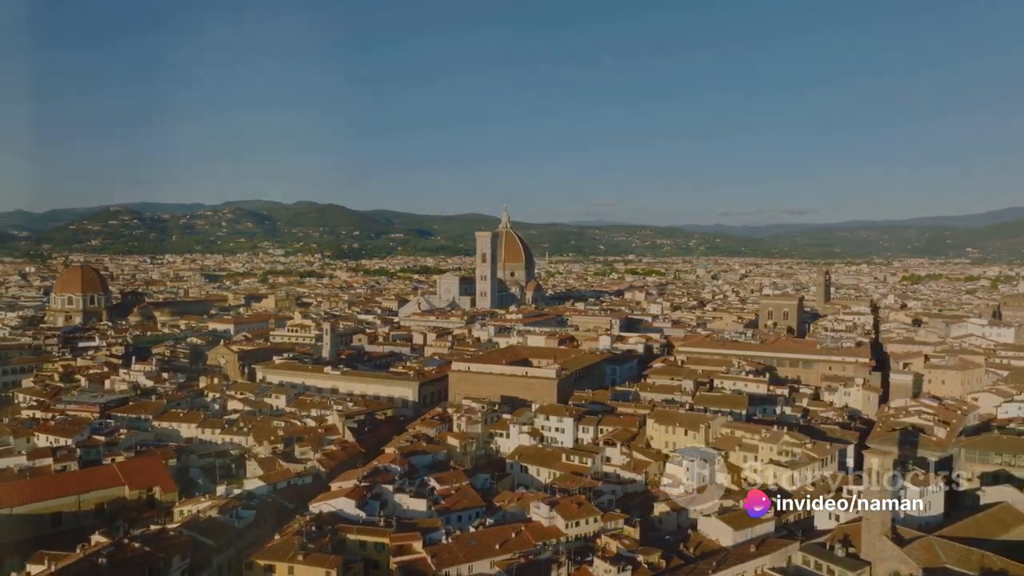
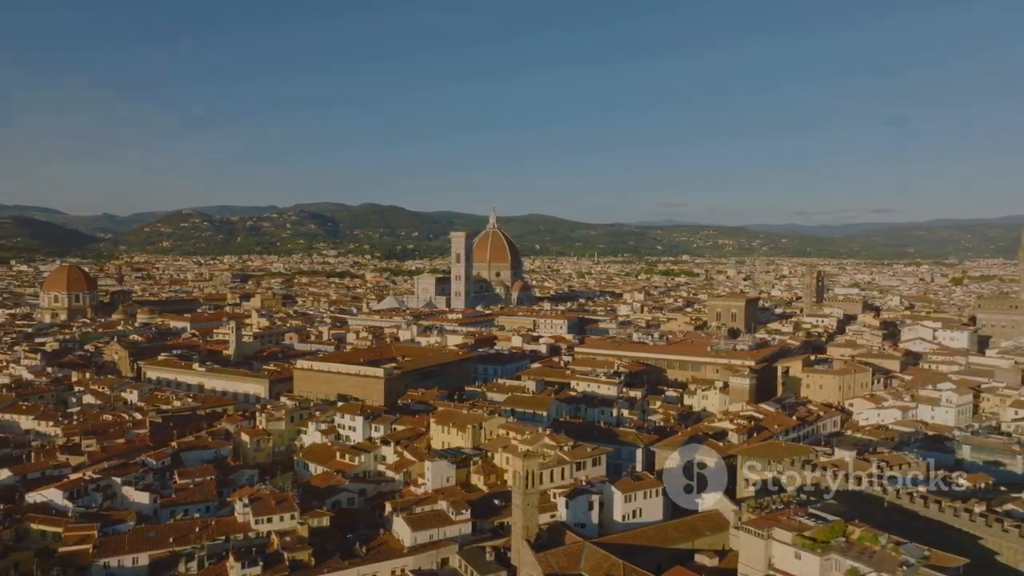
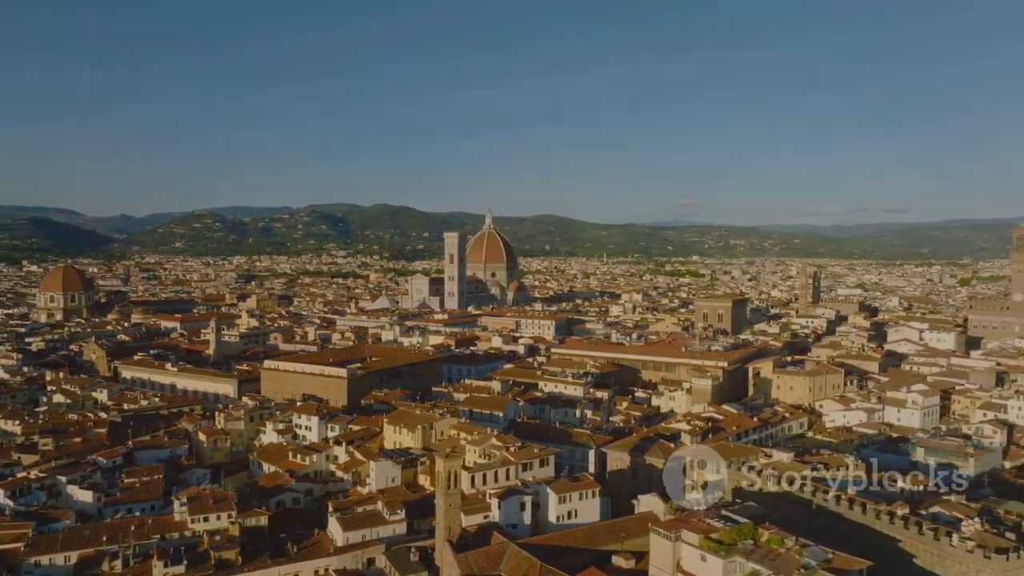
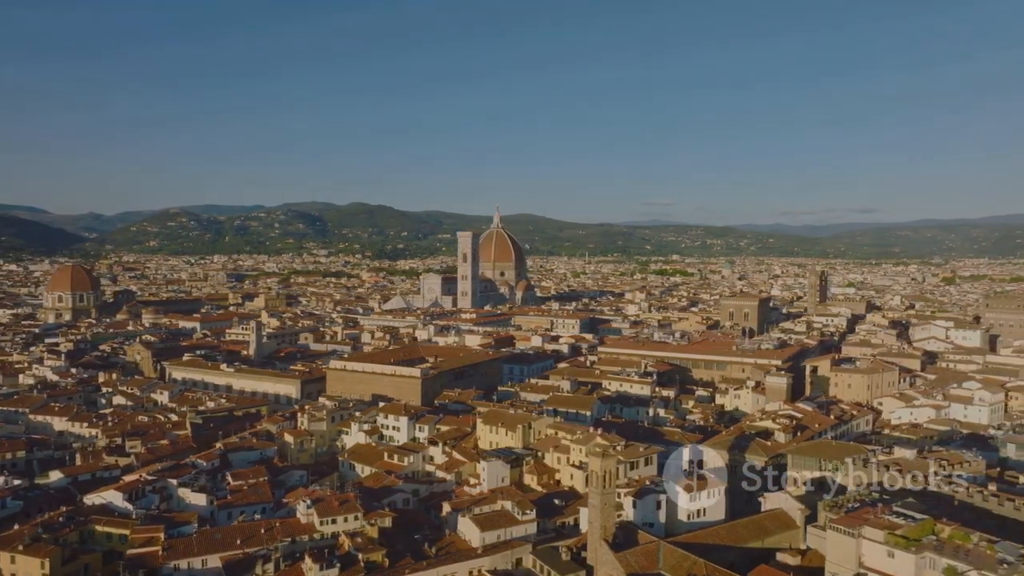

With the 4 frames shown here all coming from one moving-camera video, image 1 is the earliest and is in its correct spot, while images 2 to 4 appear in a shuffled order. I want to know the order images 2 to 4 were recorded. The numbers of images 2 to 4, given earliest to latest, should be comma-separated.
4, 2, 3
